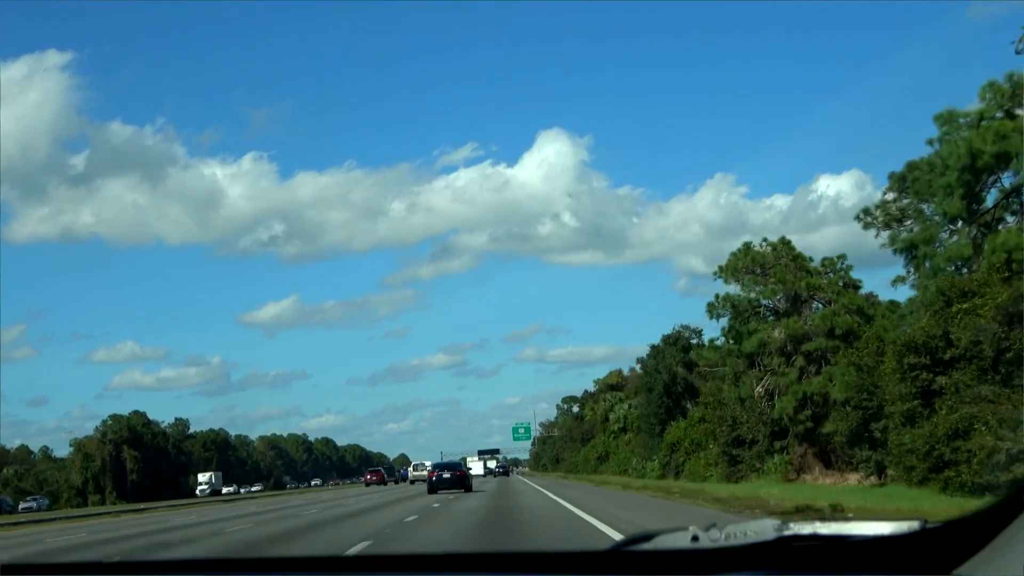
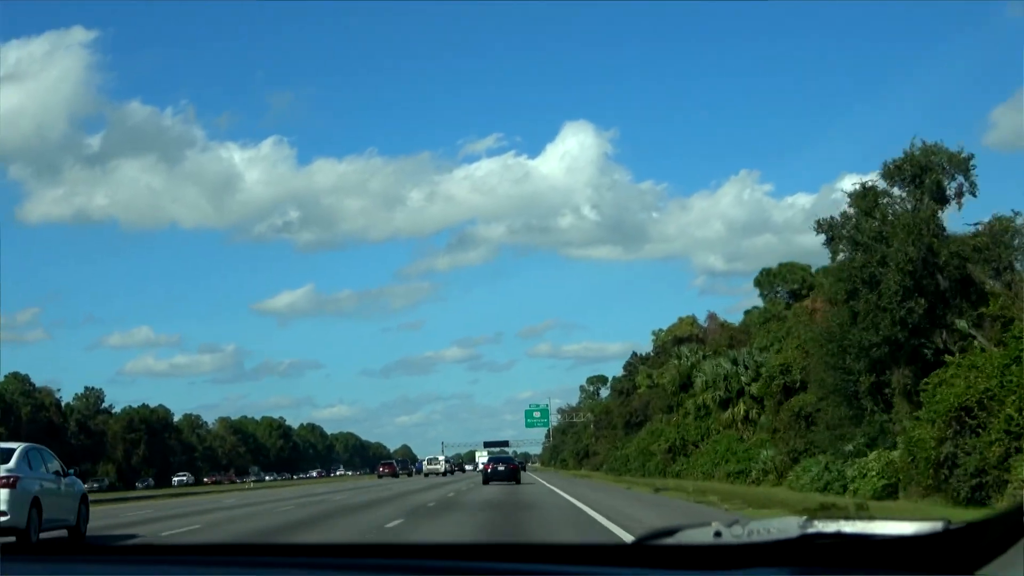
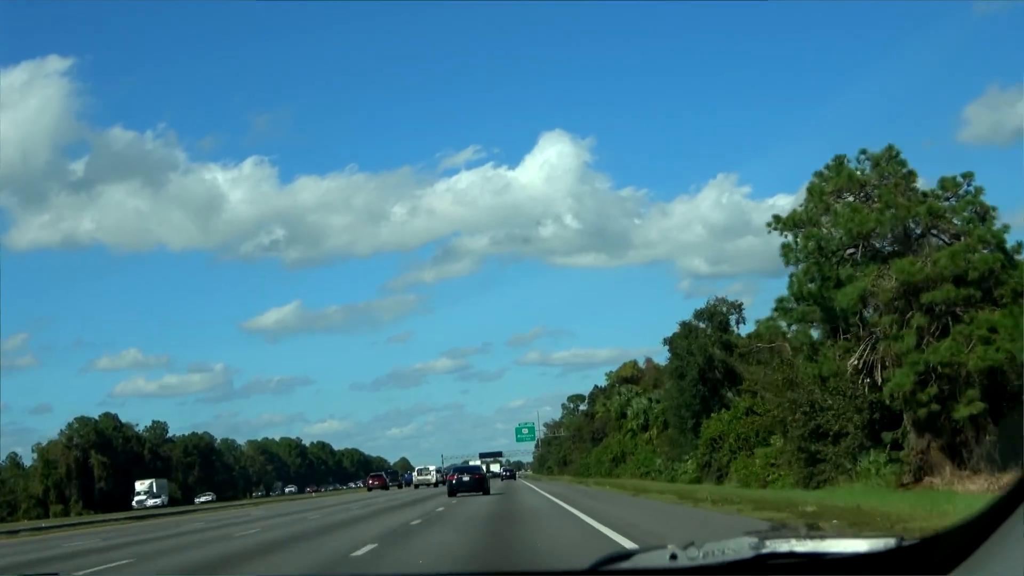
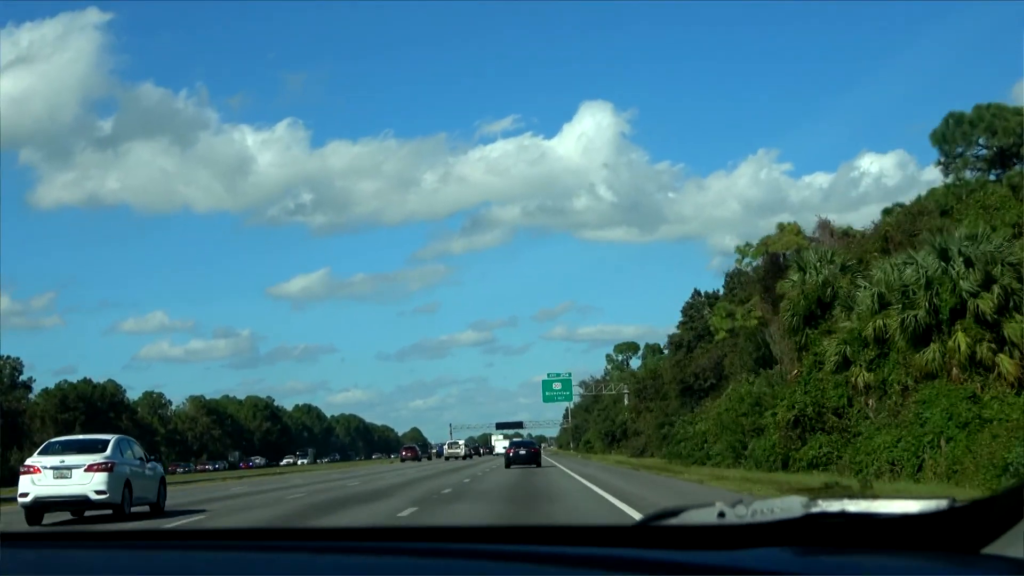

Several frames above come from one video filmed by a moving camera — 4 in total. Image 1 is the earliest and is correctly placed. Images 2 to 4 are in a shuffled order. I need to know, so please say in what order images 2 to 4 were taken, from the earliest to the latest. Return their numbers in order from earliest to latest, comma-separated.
3, 2, 4
